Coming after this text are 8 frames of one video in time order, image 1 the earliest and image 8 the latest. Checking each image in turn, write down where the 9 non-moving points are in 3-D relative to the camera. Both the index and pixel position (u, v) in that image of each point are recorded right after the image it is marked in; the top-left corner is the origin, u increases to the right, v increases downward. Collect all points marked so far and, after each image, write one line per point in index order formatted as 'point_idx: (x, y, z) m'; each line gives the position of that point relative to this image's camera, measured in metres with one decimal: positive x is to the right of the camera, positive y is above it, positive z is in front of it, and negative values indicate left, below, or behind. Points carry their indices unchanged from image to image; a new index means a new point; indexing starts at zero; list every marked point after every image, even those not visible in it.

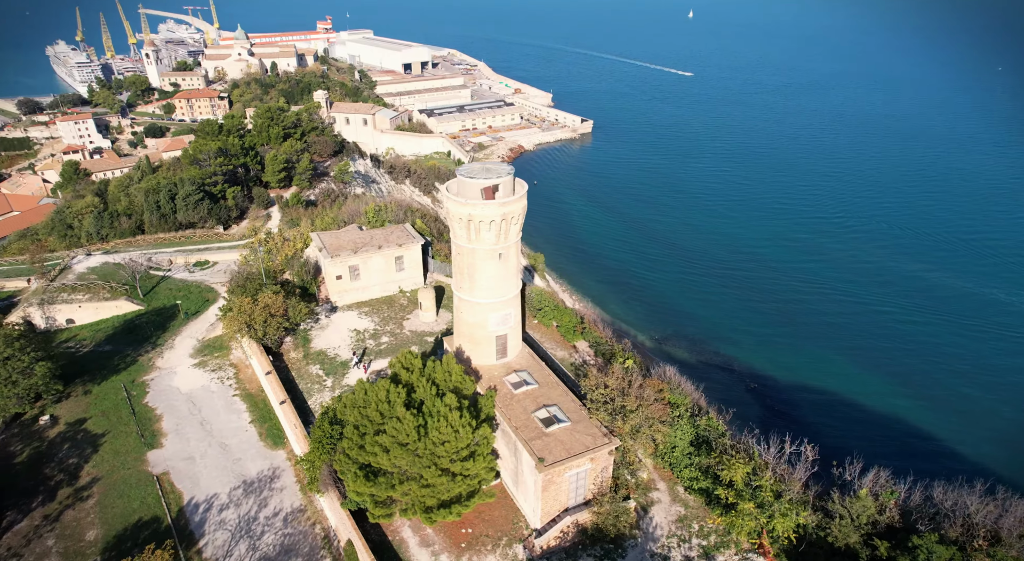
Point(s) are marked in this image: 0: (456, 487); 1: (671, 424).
0: (-1.4, -5.2, +15.6) m
1: (+4.2, -4.3, +18.9) m
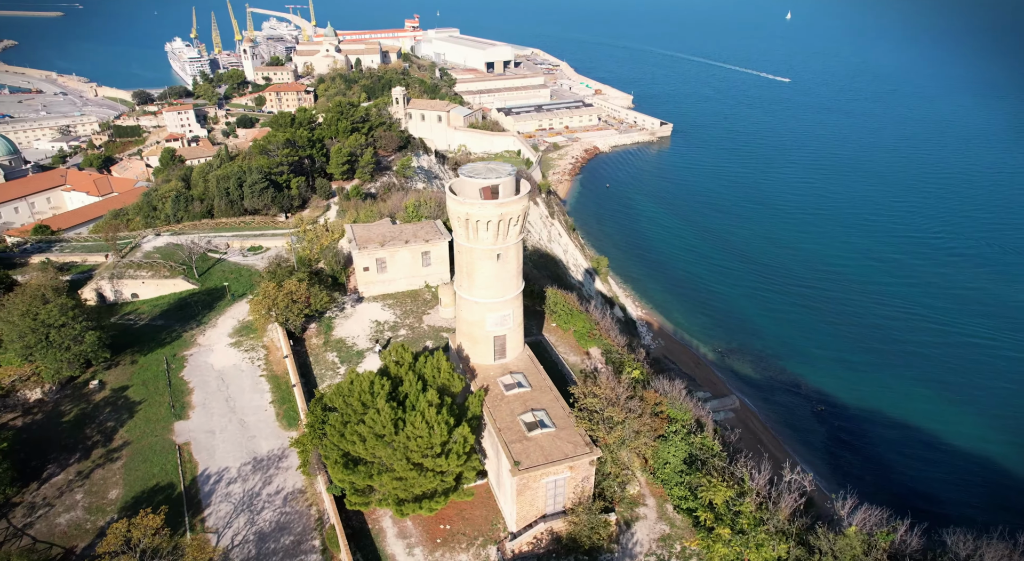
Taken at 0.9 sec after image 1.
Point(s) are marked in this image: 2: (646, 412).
0: (-2.1, -5.1, +15.7) m
1: (+3.9, -4.6, +18.4) m
2: (+3.5, -4.2, +18.8) m
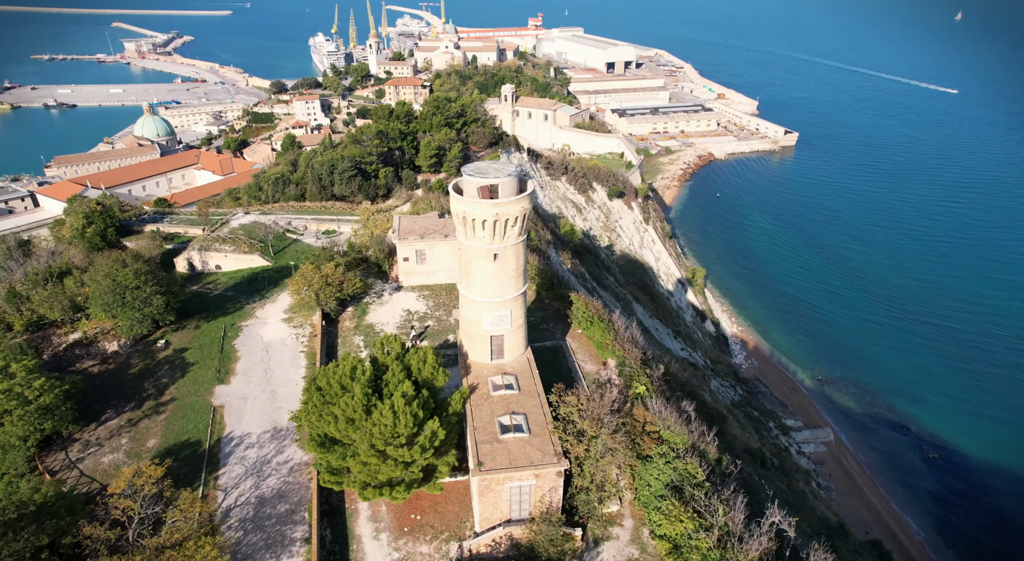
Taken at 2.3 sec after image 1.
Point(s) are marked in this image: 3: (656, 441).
0: (-3.2, -5.0, +16.2) m
1: (+3.2, -4.9, +17.7) m
2: (+2.9, -4.5, +18.2) m
3: (+4.2, -4.7, +18.4) m
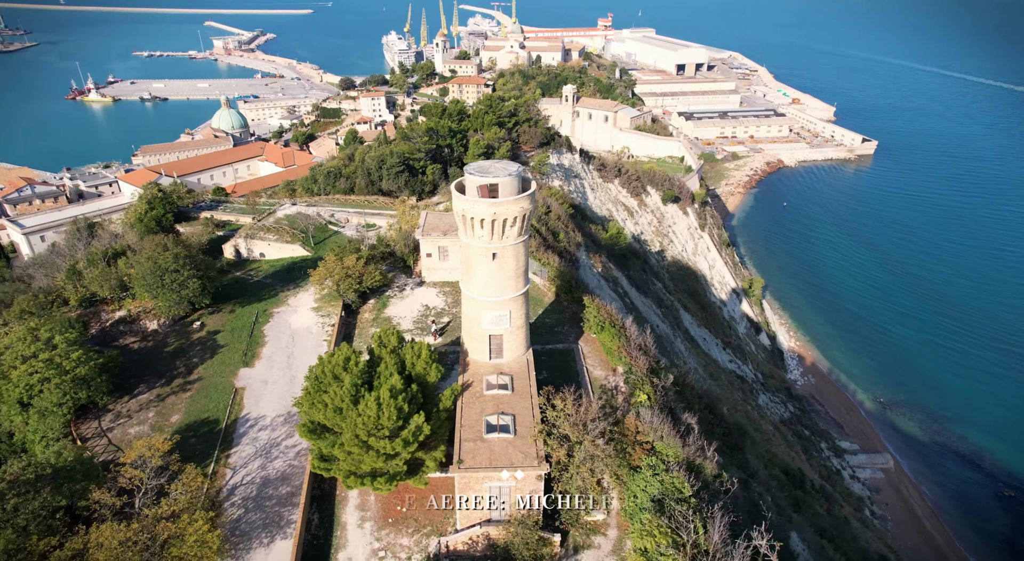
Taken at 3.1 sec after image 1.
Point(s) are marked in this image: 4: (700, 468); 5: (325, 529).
0: (-3.7, -4.8, +16.4) m
1: (+2.8, -5.1, +17.4) m
2: (+2.6, -4.6, +17.9) m
3: (+3.9, -5.0, +17.9) m
4: (+5.6, -5.6, +18.4) m
5: (-5.3, -7.1, +17.6) m
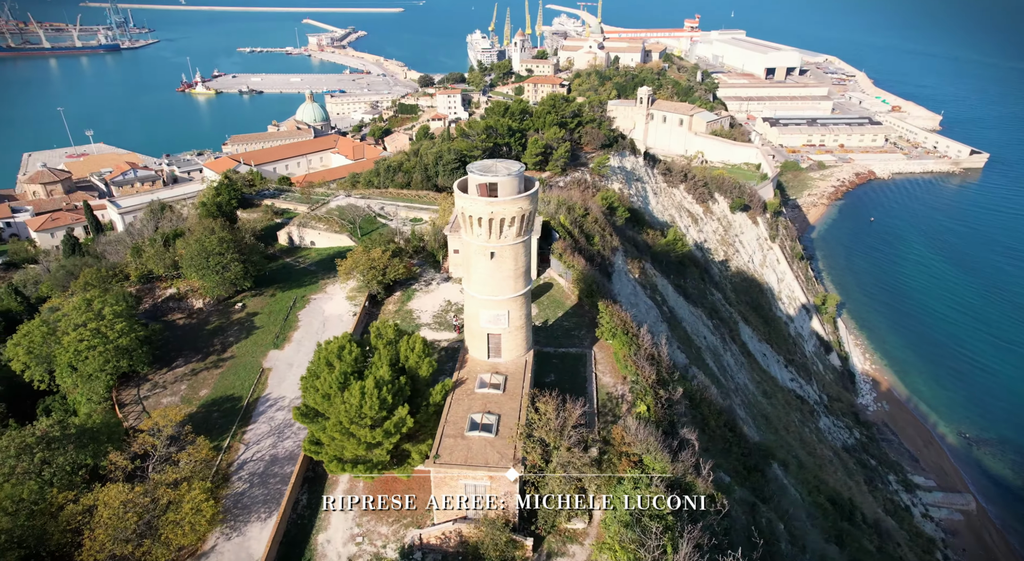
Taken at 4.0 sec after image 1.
0: (-4.3, -4.6, +16.9) m
1: (+2.2, -5.2, +17.0) m
2: (+2.1, -4.8, +17.6) m
3: (+3.4, -5.2, +17.4) m
4: (+5.1, -5.9, +17.7) m
5: (-5.9, -6.7, +18.2) m
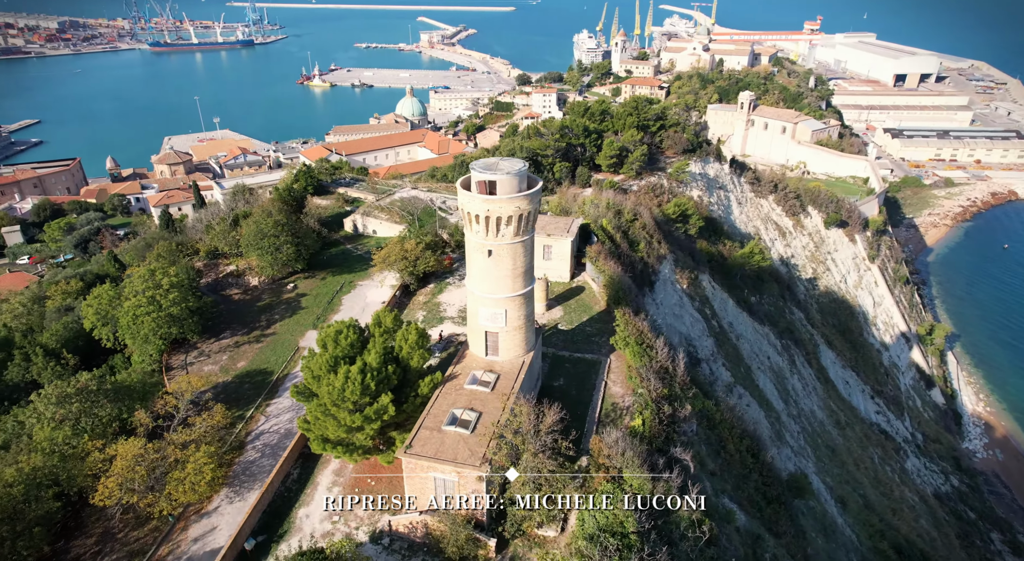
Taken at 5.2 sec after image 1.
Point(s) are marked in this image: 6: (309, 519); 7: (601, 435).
0: (-5.0, -4.2, +17.5) m
1: (+1.4, -5.4, +16.7) m
2: (+1.4, -4.9, +17.2) m
3: (+2.6, -5.4, +16.9) m
4: (+4.3, -6.2, +16.9) m
5: (-6.5, -6.3, +19.0) m
6: (-5.9, -6.9, +18.0) m
7: (+3.3, -4.6, +18.6) m
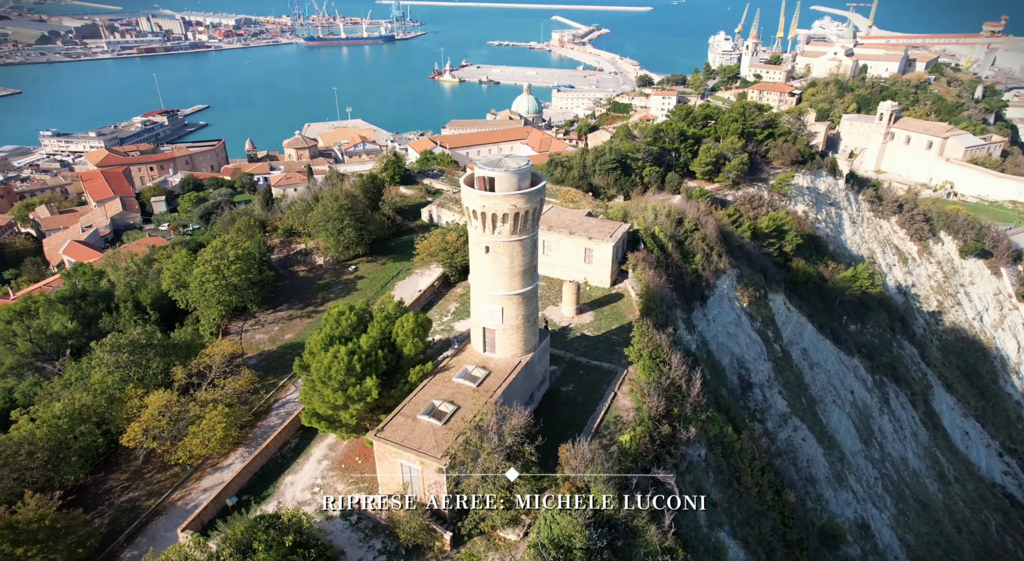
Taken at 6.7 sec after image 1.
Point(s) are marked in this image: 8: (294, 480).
0: (-5.6, -3.7, +18.3) m
1: (+0.4, -5.4, +16.4) m
2: (+0.5, -4.9, +16.9) m
3: (+1.6, -5.5, +16.4) m
4: (+3.1, -6.5, +16.1) m
5: (-7.1, -5.6, +20.1) m
6: (-6.7, -6.3, +19.0) m
7: (+2.6, -4.8, +17.9) m
8: (-6.7, -6.2, +19.1) m
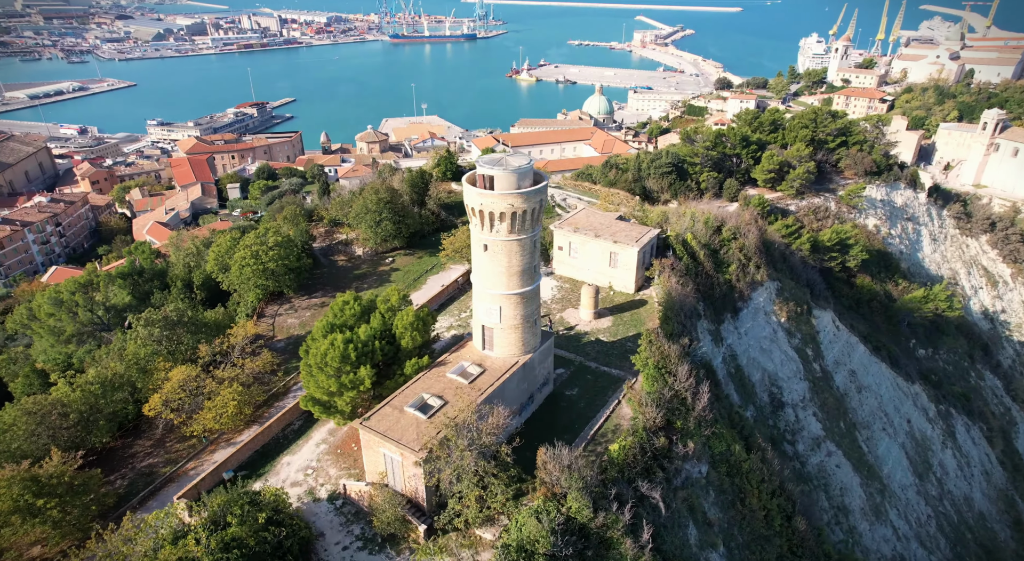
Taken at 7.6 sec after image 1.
0: (-5.9, -3.4, +18.9) m
1: (-0.3, -5.4, +16.3) m
2: (0.0, -4.9, +16.8) m
3: (+0.9, -5.6, +16.1) m
4: (+2.4, -6.7, +15.7) m
5: (-7.2, -5.2, +20.9) m
6: (-7.0, -5.9, +19.7) m
7: (+2.1, -5.0, +17.5) m
8: (-7.0, -5.7, +19.8) m
